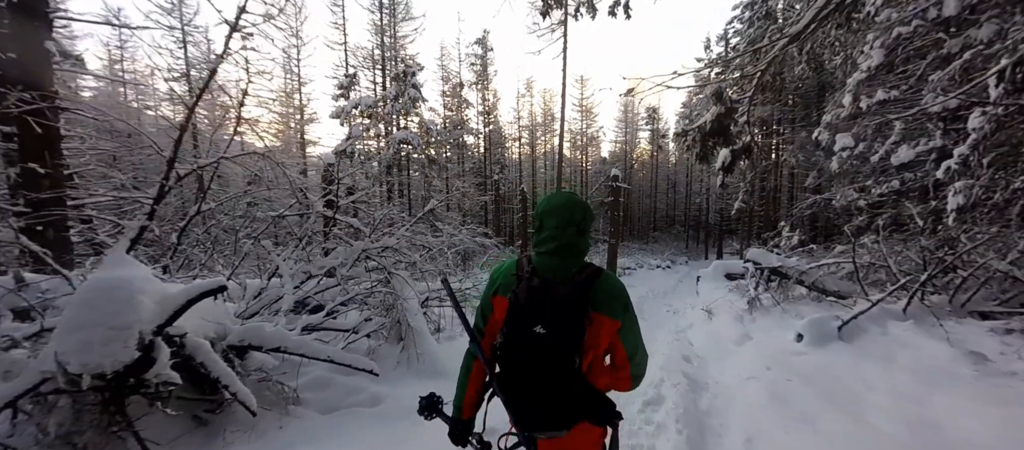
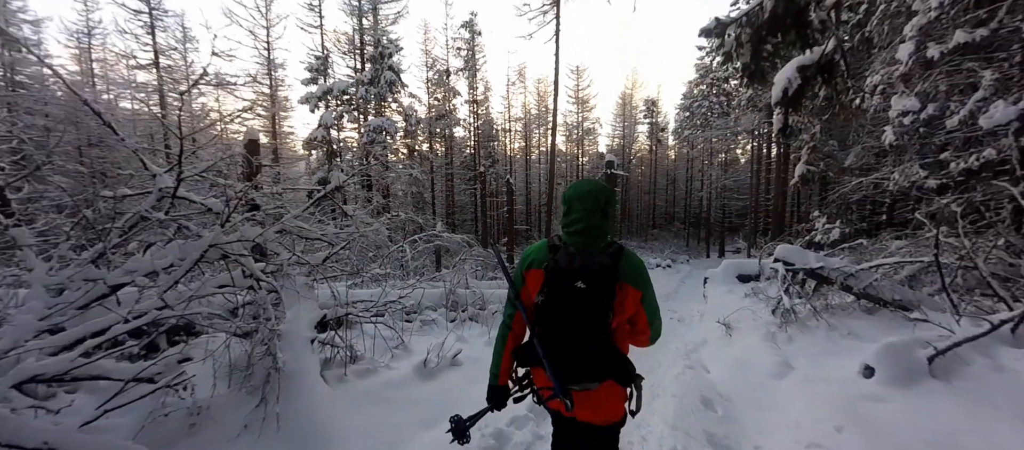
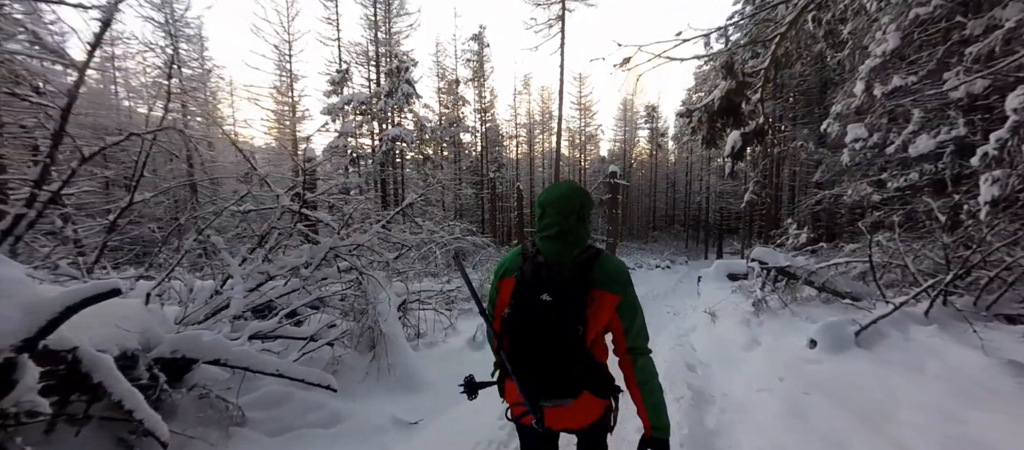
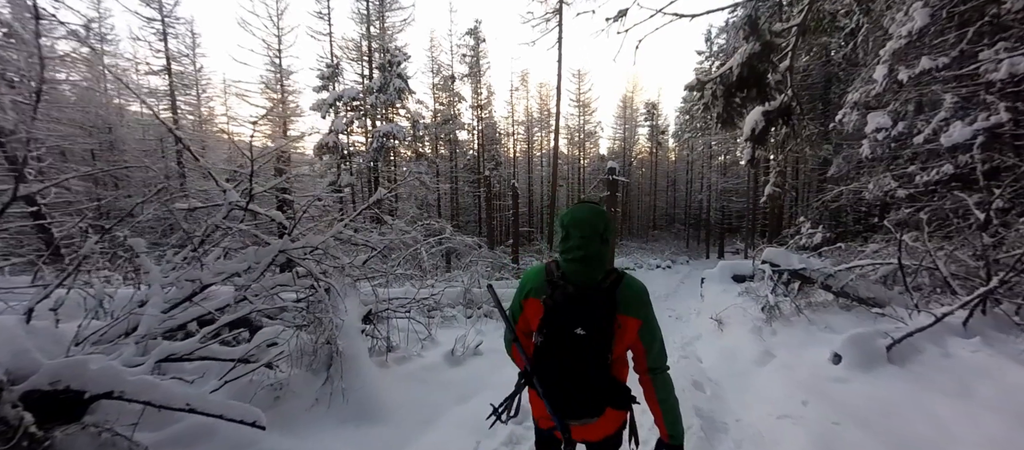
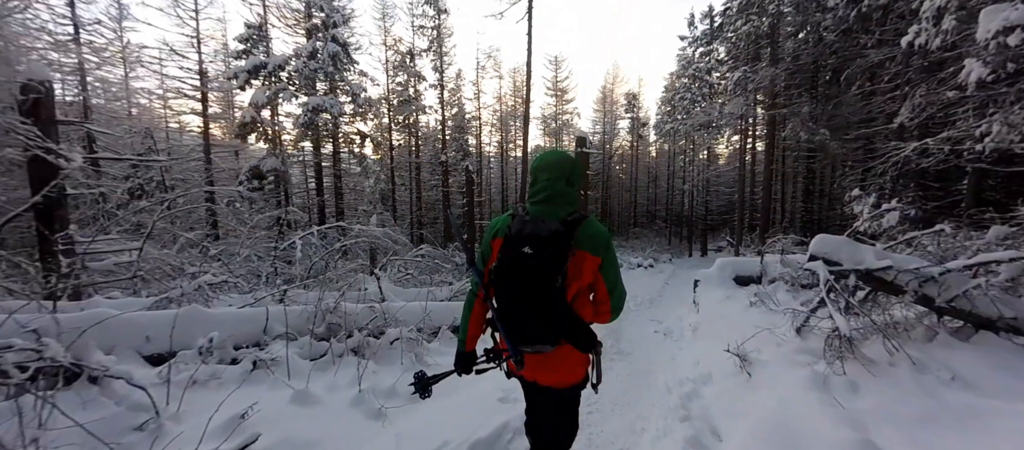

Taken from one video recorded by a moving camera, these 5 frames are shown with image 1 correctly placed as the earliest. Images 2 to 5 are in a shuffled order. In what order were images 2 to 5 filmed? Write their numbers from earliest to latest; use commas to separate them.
3, 4, 2, 5
